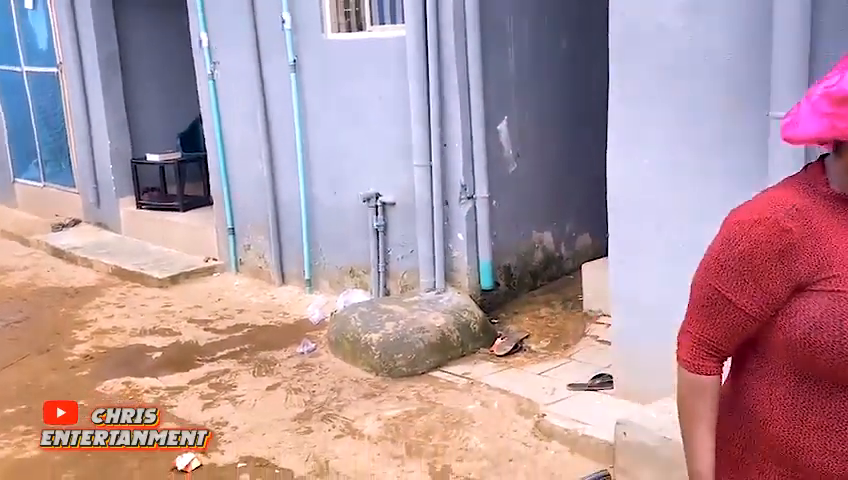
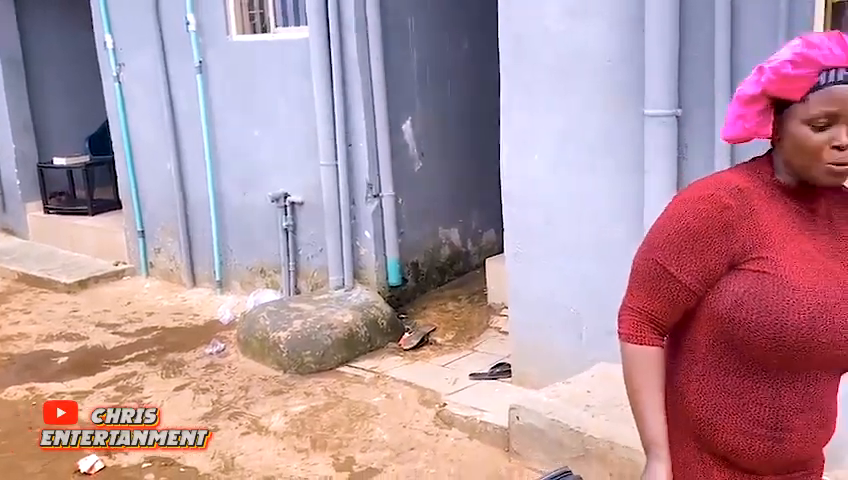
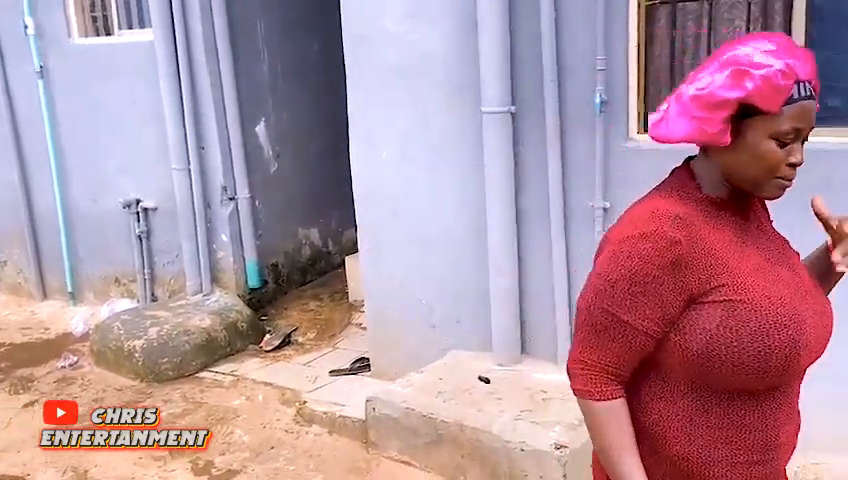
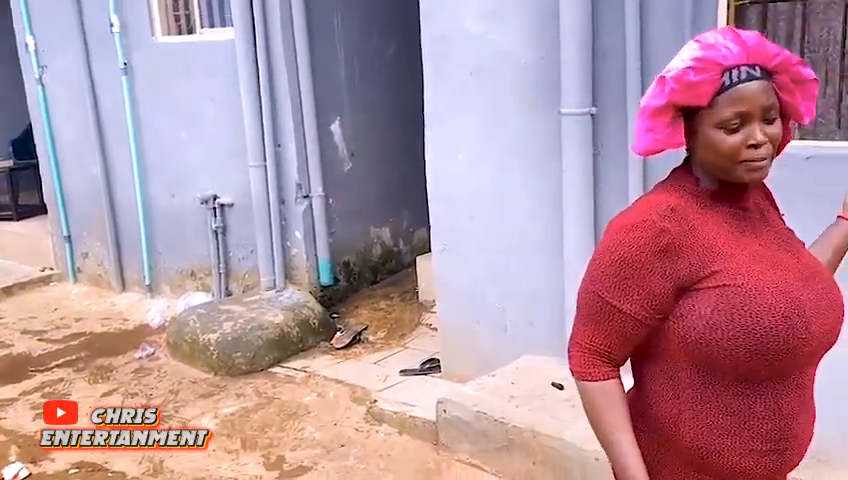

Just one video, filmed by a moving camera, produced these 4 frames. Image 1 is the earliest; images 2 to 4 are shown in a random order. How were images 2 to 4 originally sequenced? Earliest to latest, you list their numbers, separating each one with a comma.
2, 4, 3
